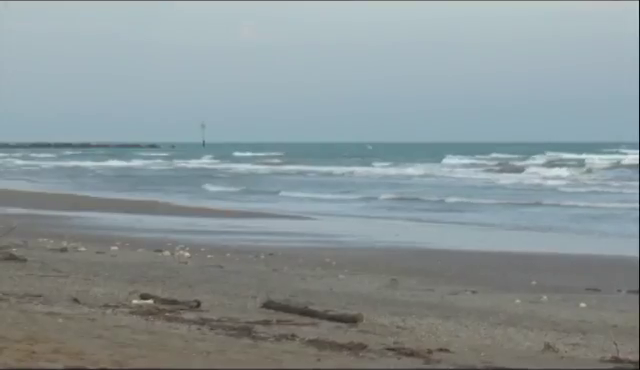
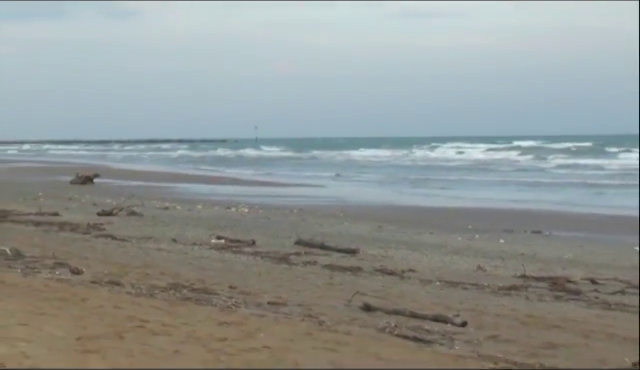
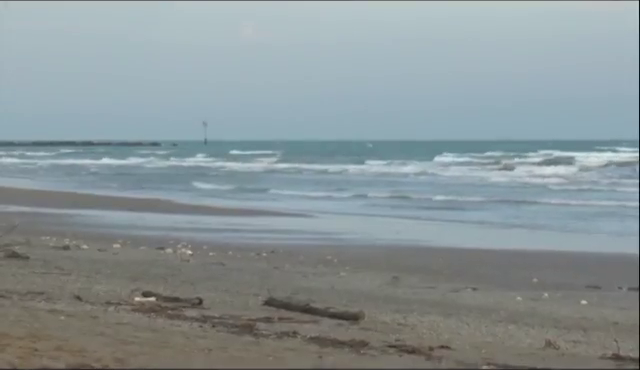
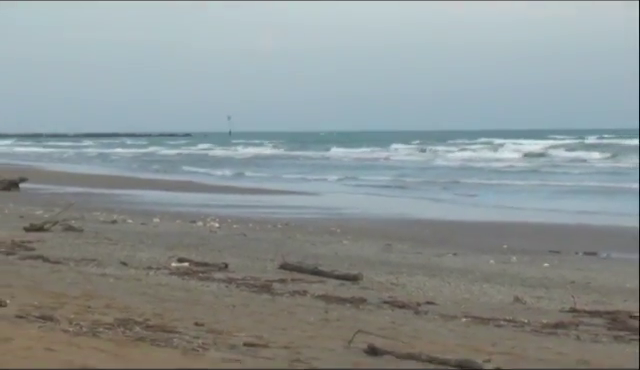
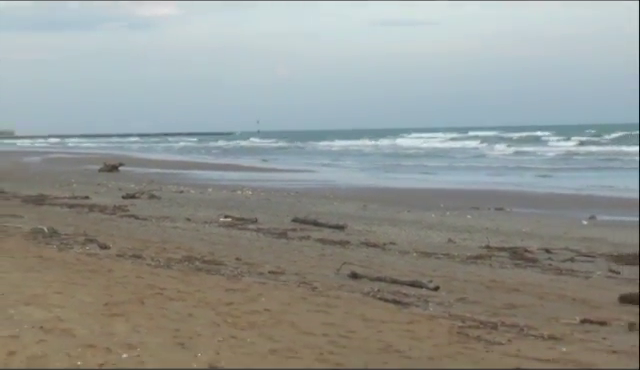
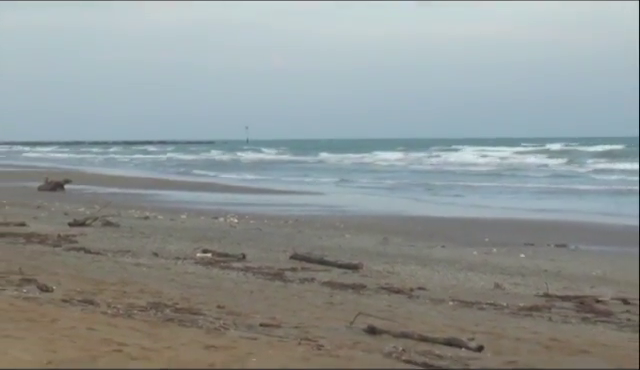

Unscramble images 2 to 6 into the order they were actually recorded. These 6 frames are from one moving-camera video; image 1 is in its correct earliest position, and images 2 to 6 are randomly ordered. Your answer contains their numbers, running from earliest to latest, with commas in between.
3, 4, 6, 2, 5
